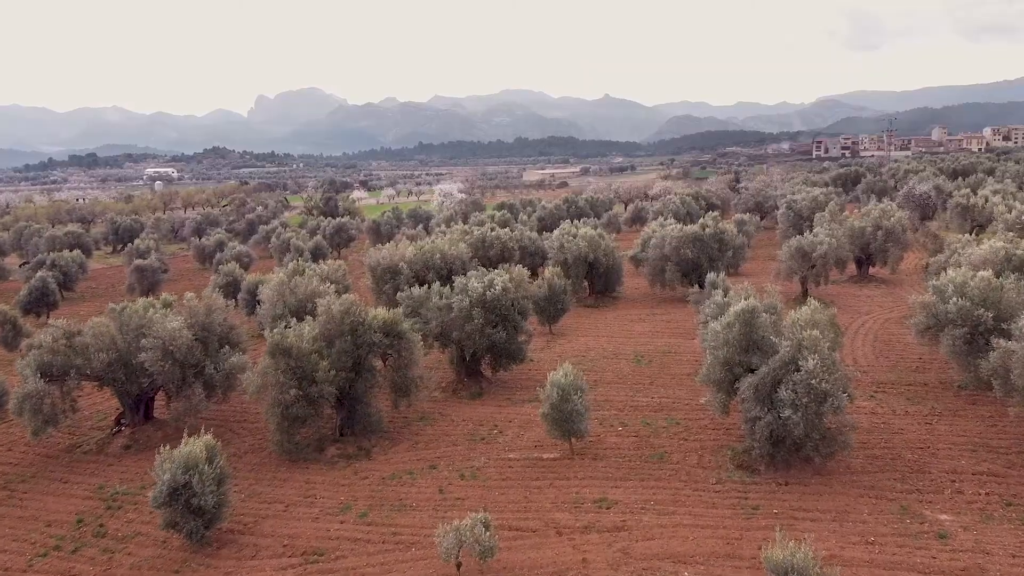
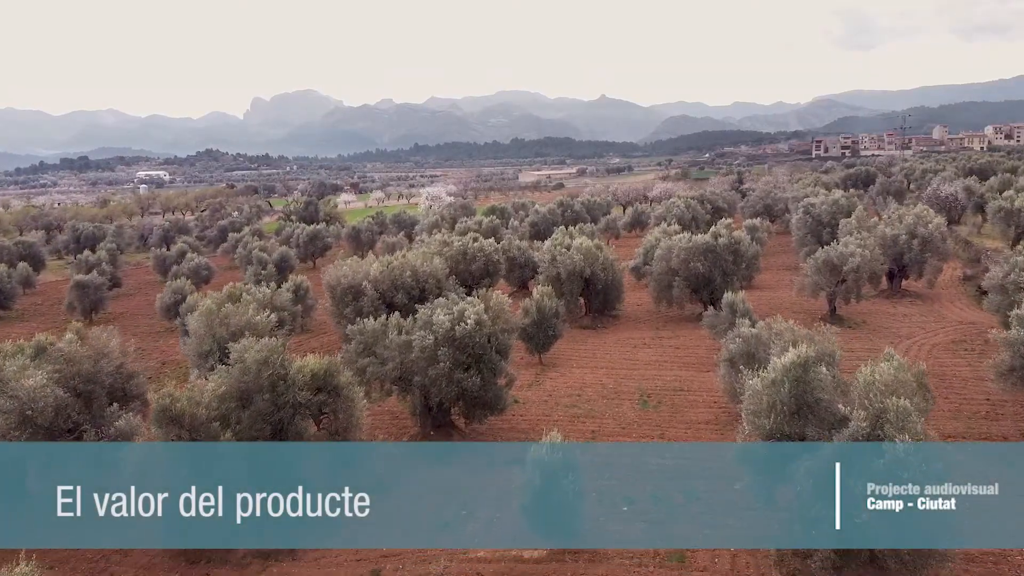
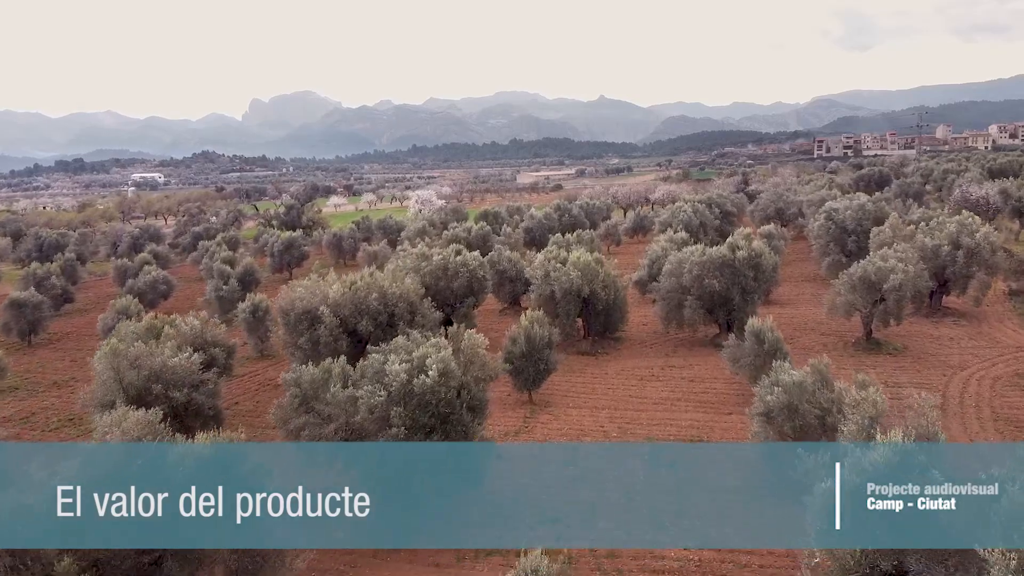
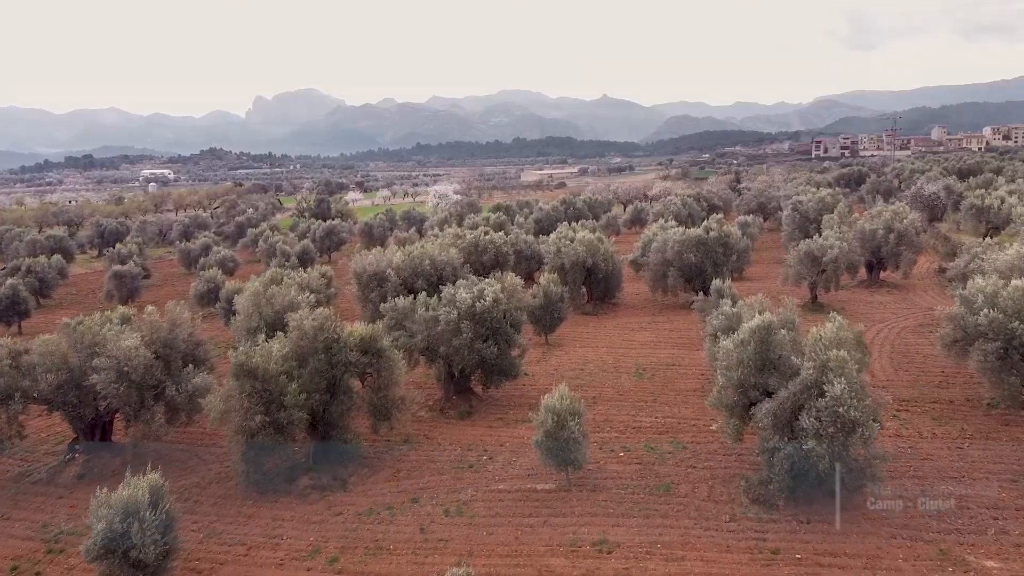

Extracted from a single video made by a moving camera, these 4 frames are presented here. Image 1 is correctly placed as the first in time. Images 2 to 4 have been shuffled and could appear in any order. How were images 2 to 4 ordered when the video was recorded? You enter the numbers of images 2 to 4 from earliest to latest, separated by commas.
4, 2, 3
